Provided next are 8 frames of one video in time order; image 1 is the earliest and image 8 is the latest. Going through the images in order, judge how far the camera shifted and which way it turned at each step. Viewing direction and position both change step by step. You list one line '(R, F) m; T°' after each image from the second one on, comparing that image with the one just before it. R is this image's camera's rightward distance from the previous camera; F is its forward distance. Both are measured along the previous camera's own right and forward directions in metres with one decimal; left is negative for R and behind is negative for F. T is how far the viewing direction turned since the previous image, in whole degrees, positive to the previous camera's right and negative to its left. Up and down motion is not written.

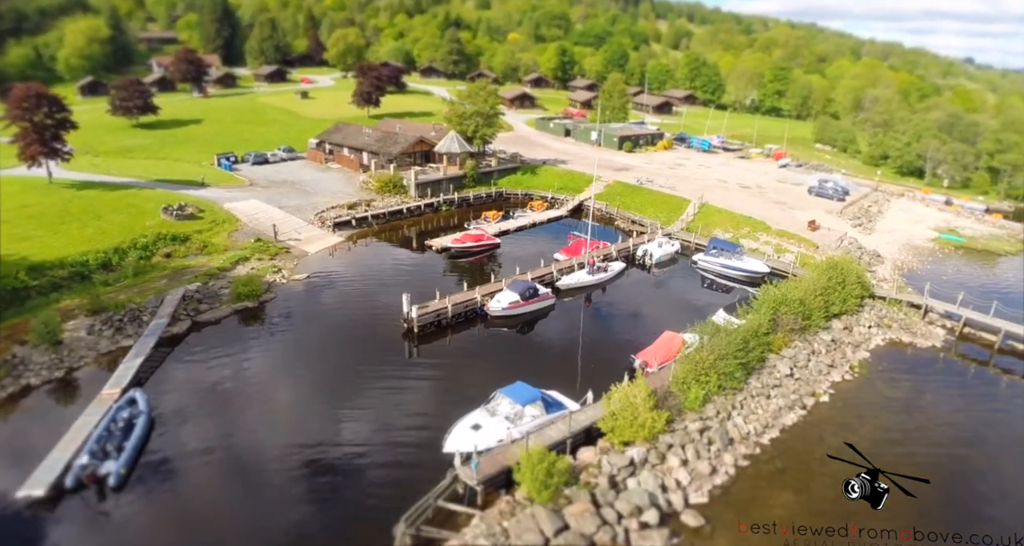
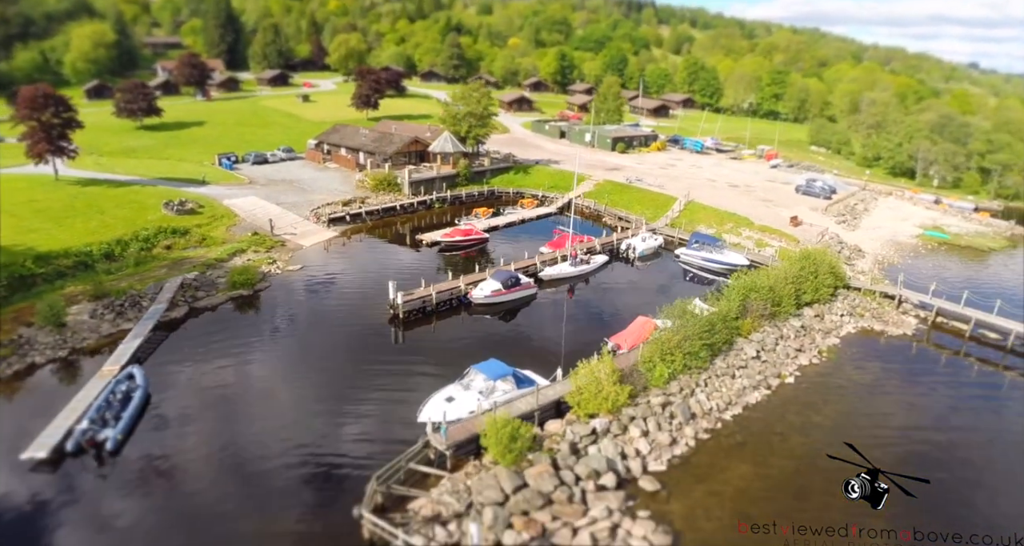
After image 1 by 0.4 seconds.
(+1.5, -1.3) m; 0°
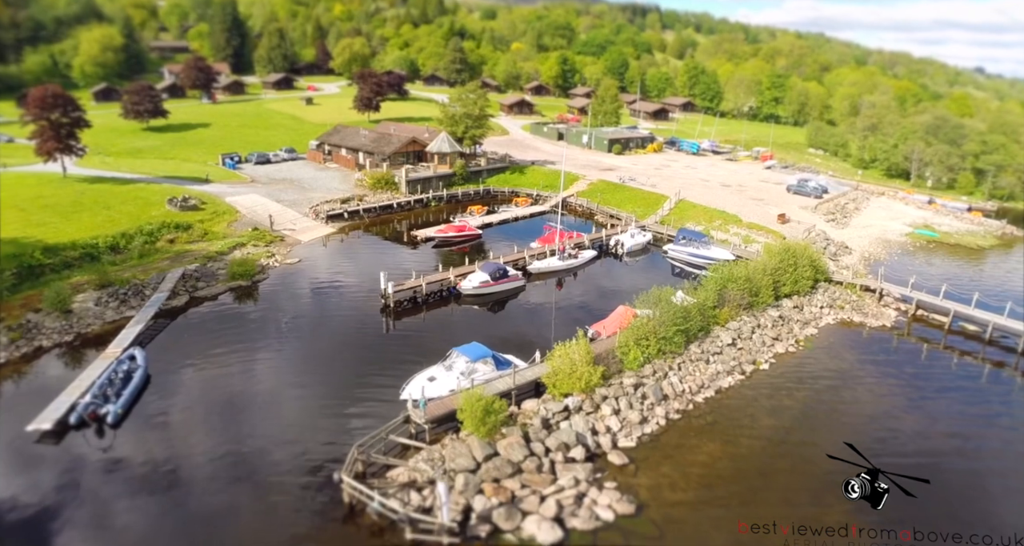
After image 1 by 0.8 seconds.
(+1.2, -1.2) m; 0°
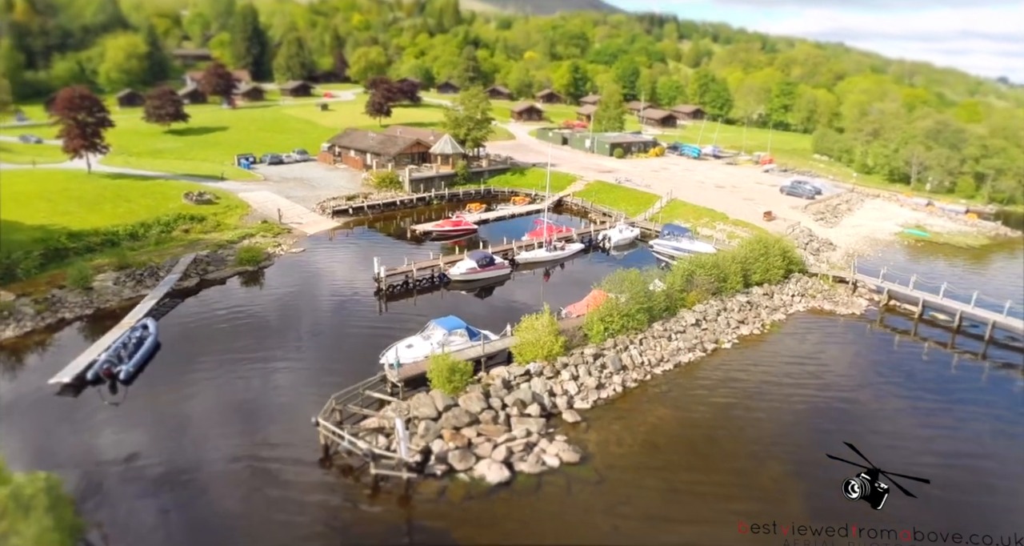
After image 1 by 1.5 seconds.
(+2.3, -2.4) m; -2°
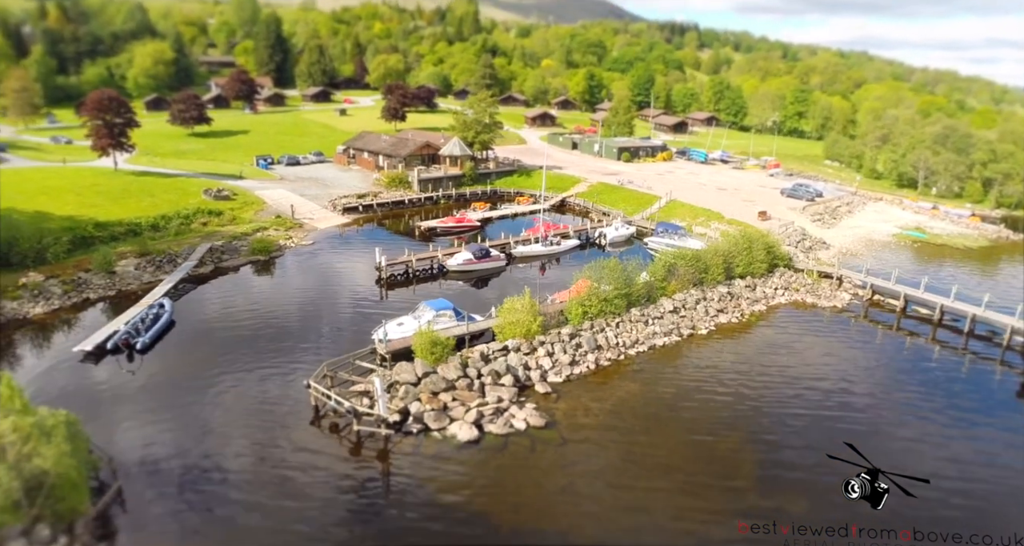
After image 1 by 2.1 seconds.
(+2.0, -2.1) m; -2°
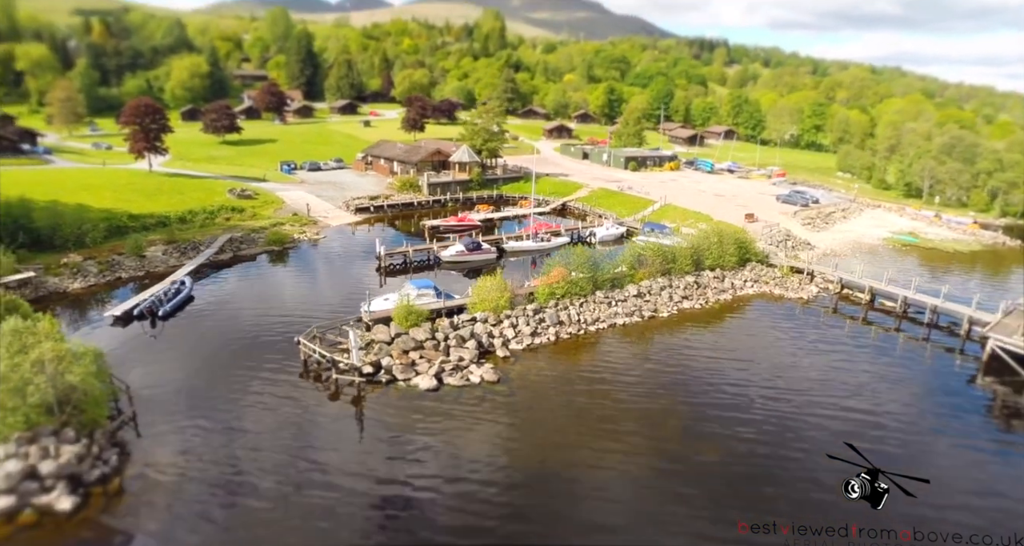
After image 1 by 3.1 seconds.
(+3.3, -3.5) m; -3°
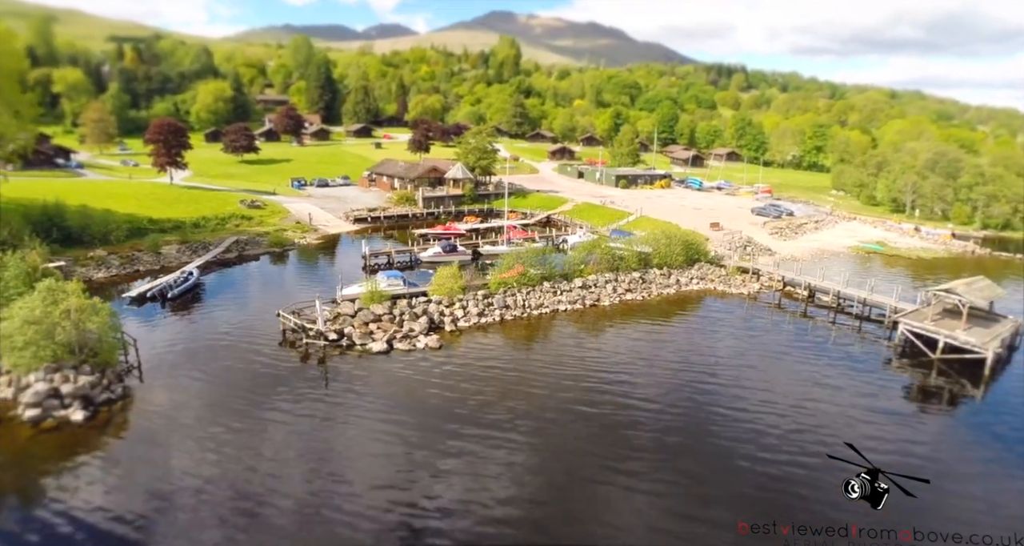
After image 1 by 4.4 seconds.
(+4.5, -4.9) m; -2°
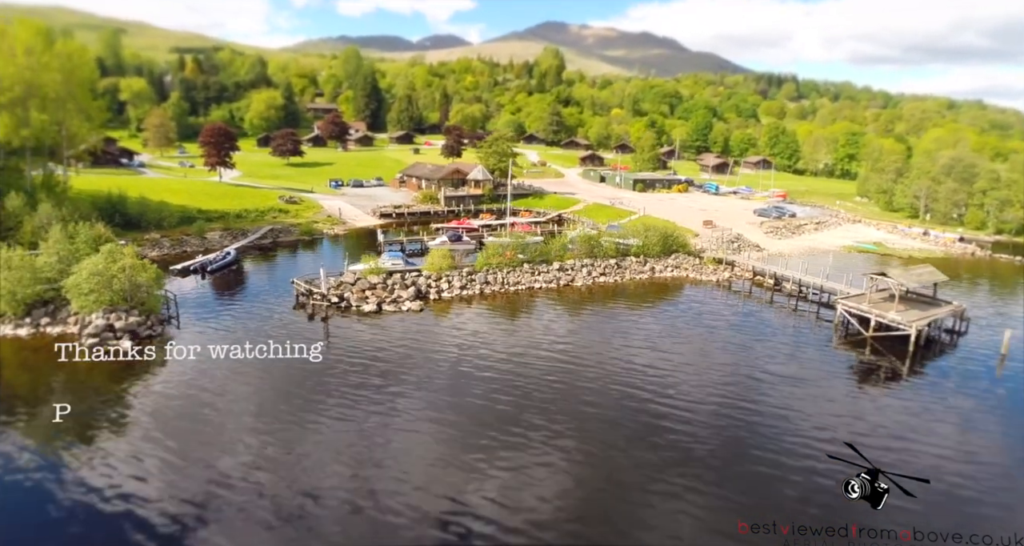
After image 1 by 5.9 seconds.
(+5.1, -5.4) m; -5°
